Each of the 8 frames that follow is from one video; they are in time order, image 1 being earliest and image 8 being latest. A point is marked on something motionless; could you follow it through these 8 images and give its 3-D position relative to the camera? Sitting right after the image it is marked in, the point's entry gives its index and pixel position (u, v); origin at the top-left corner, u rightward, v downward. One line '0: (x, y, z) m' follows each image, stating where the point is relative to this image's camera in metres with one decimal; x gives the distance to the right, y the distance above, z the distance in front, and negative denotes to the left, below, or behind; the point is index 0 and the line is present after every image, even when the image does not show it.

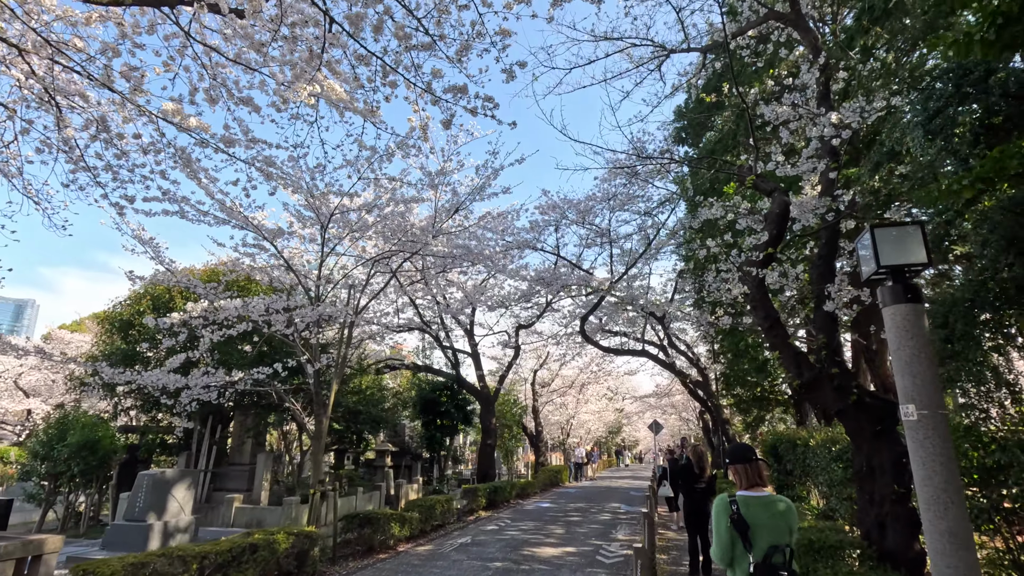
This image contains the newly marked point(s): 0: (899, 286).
0: (+2.9, 0.0, +4.0) m
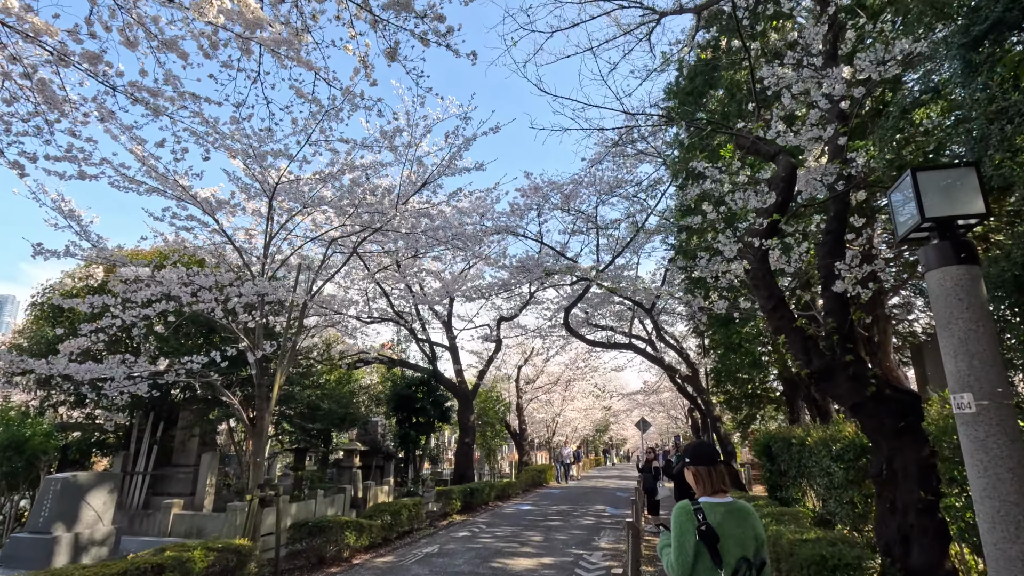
0: (+2.6, +0.3, +3.2) m
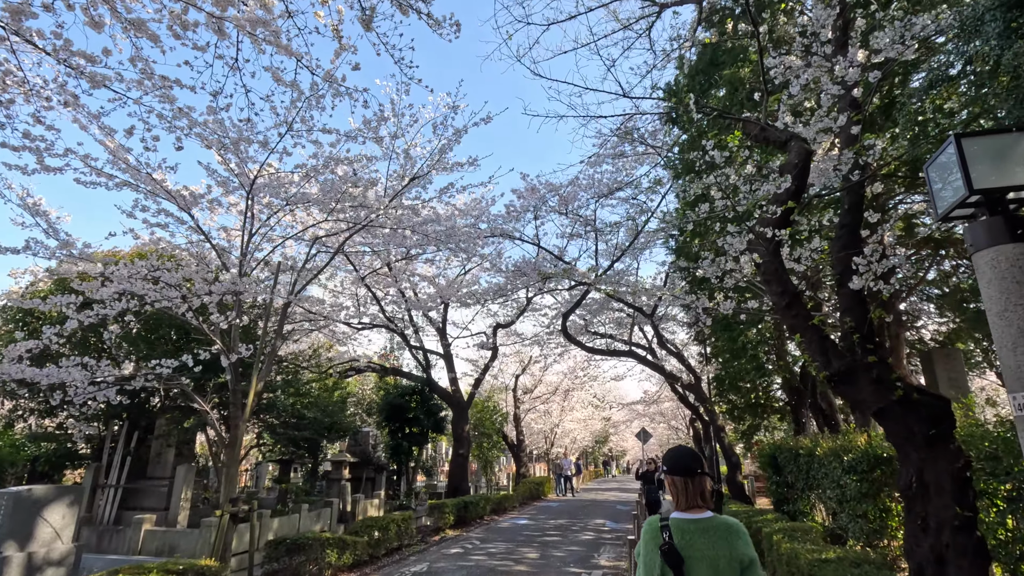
0: (+2.5, +0.3, +2.7) m
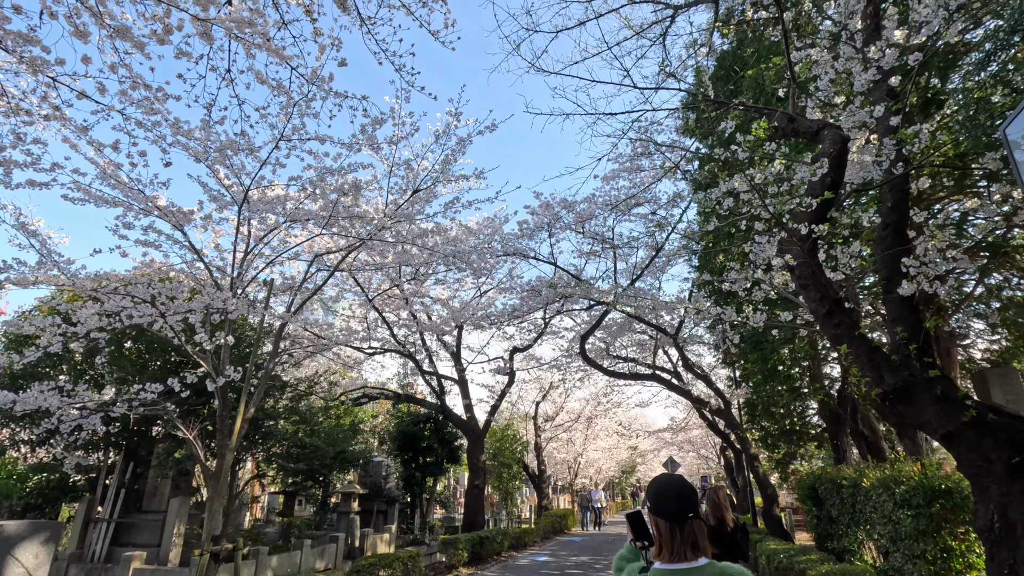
0: (+2.4, +0.4, +2.1) m
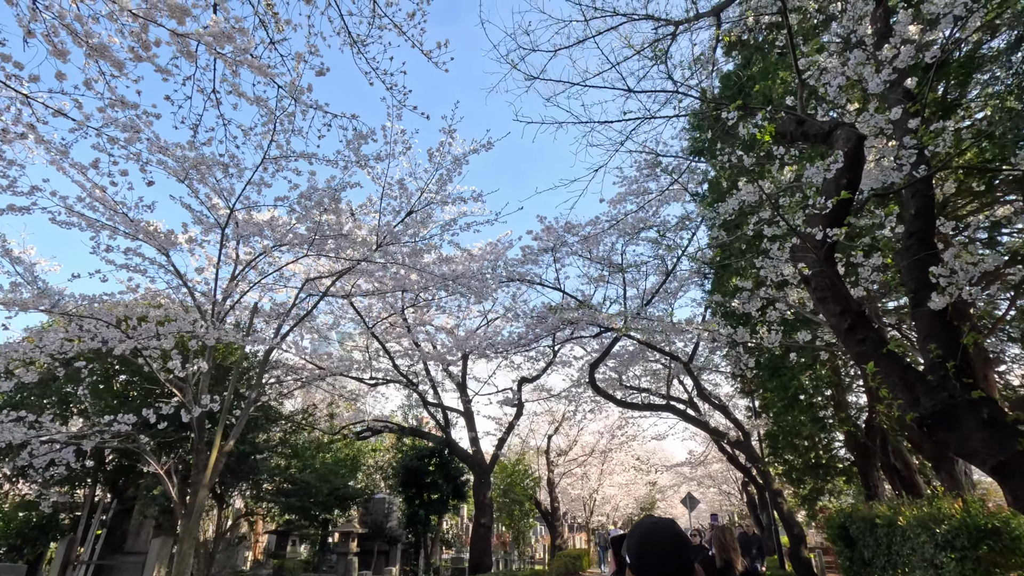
0: (+2.2, +0.5, +1.7) m
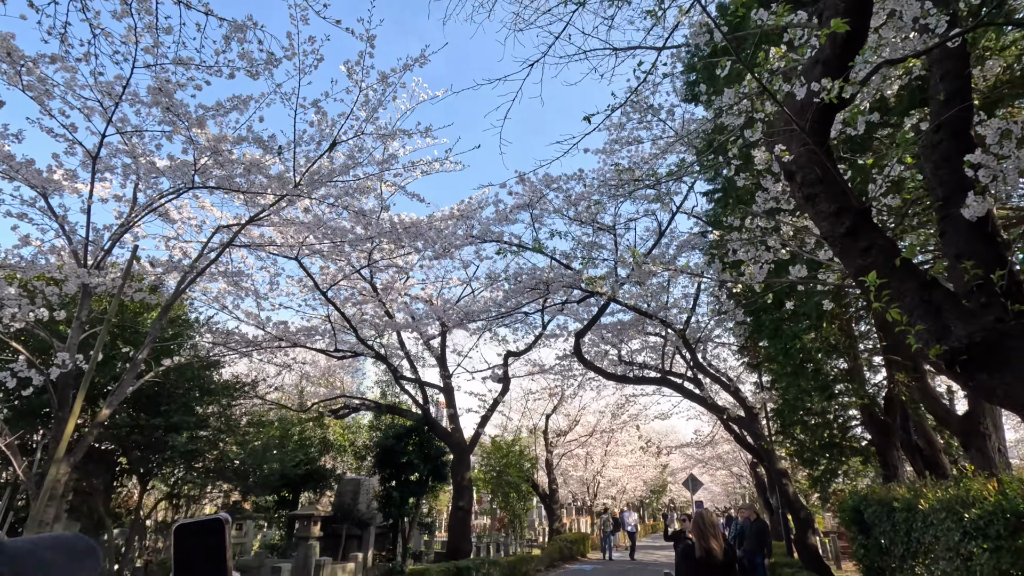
0: (+1.3, +1.0, +0.5) m
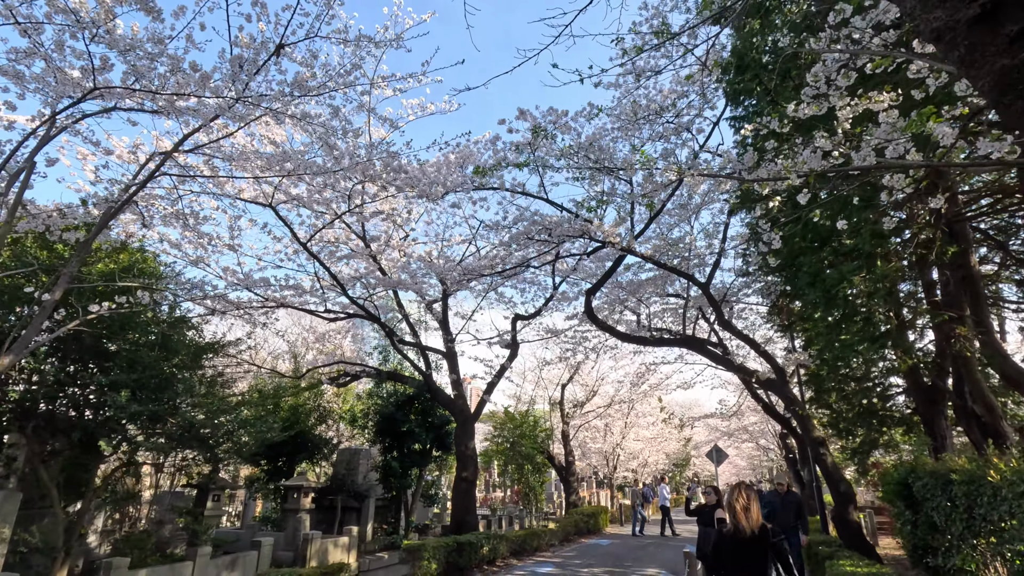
0: (+0.9, +1.4, -0.7) m
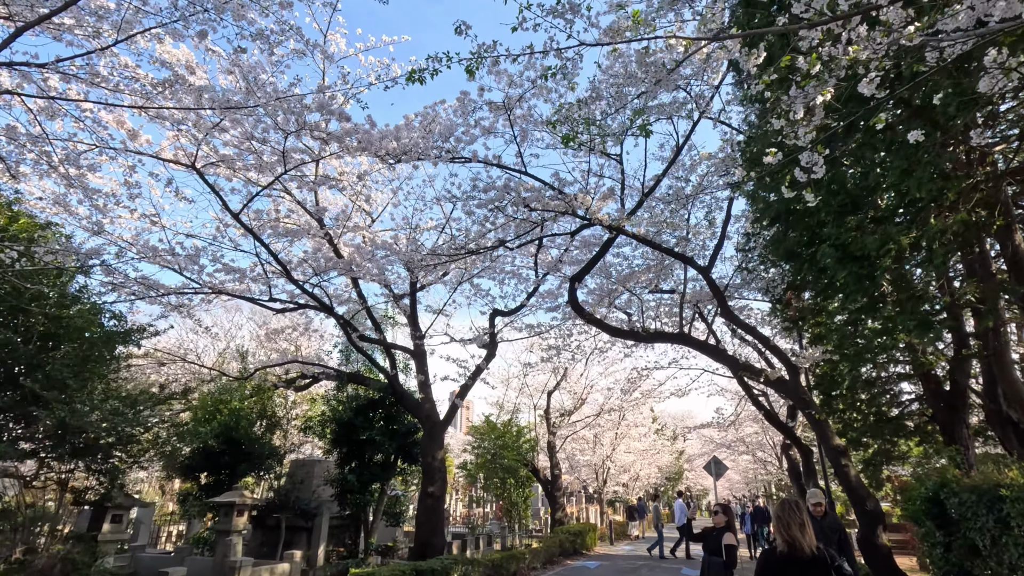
0: (+0.7, +1.9, -2.0) m
